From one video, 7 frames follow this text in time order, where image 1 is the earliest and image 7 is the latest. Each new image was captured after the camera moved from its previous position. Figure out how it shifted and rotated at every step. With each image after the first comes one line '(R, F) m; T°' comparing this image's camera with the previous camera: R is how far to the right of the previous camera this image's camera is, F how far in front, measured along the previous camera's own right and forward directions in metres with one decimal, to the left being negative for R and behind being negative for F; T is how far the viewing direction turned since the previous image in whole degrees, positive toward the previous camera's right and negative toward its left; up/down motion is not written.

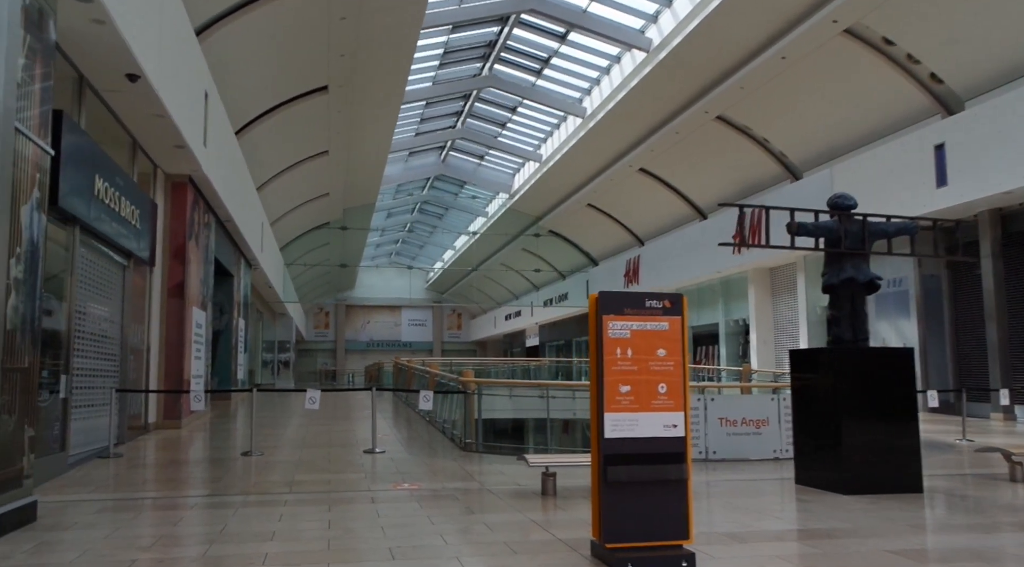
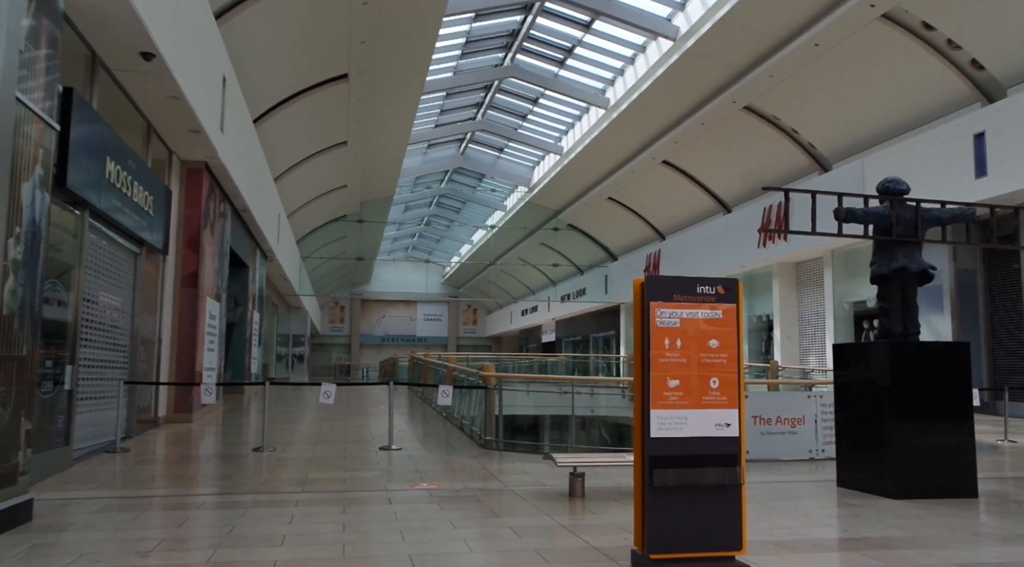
(-0.1, +0.3) m; -1°
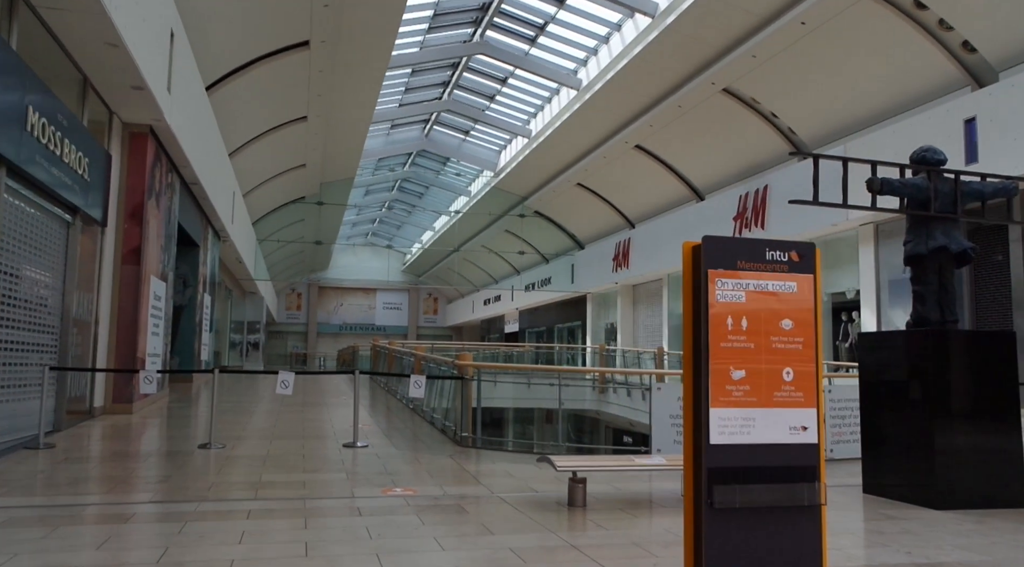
(-0.2, +0.7) m; +3°
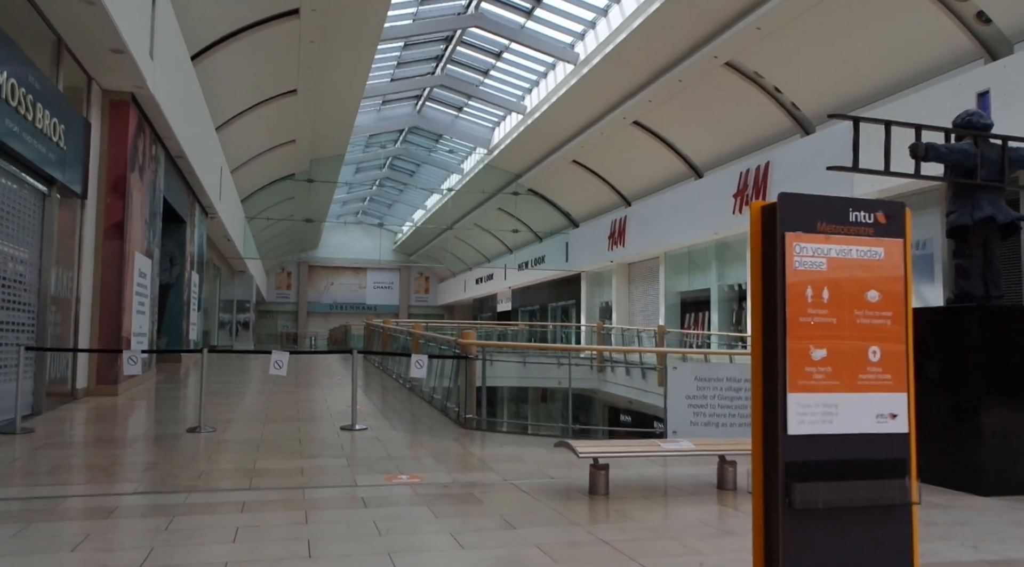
(-0.1, +0.4) m; +1°
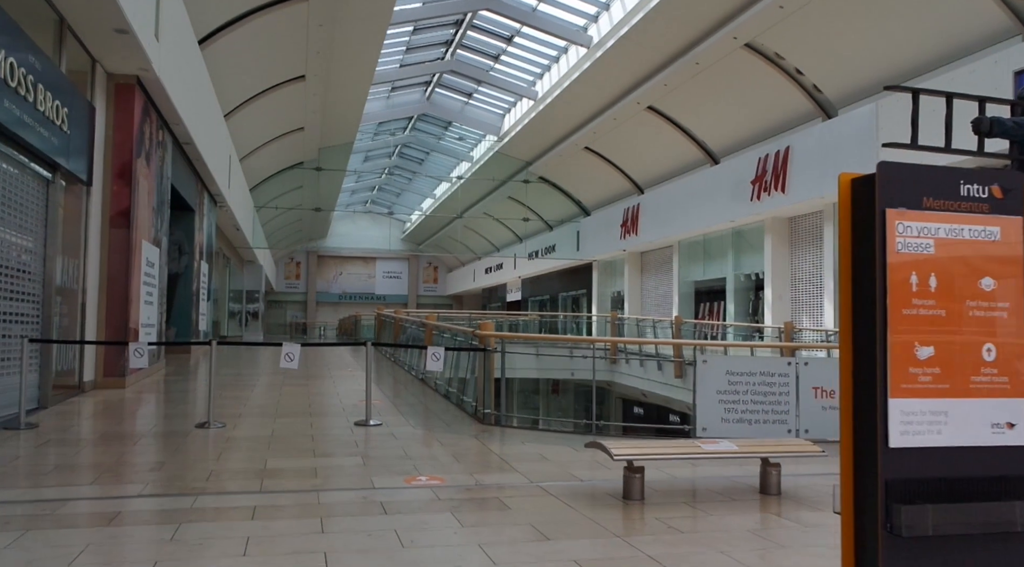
(-0.1, +0.3) m; -1°
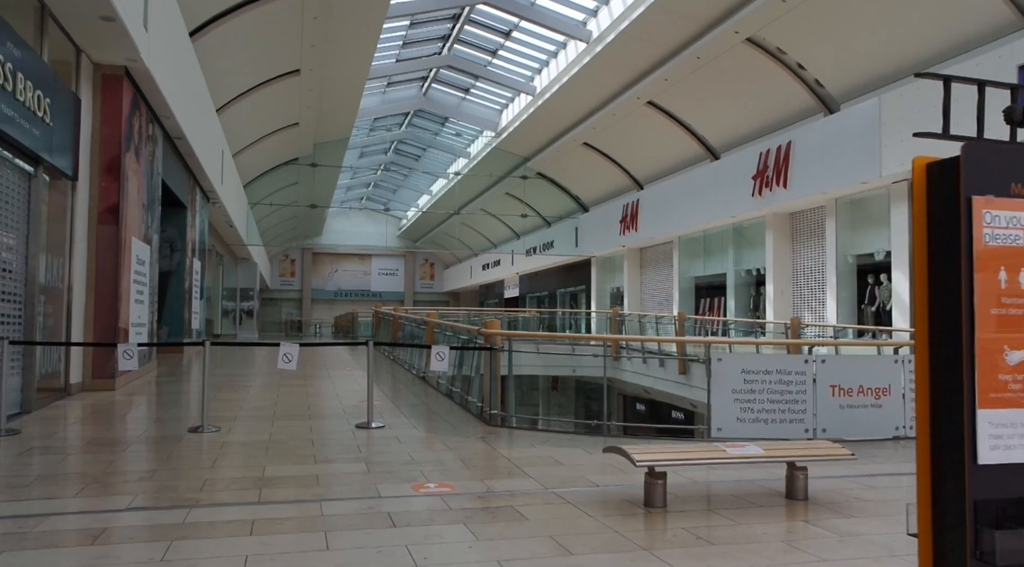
(-0.1, +0.2) m; 0°
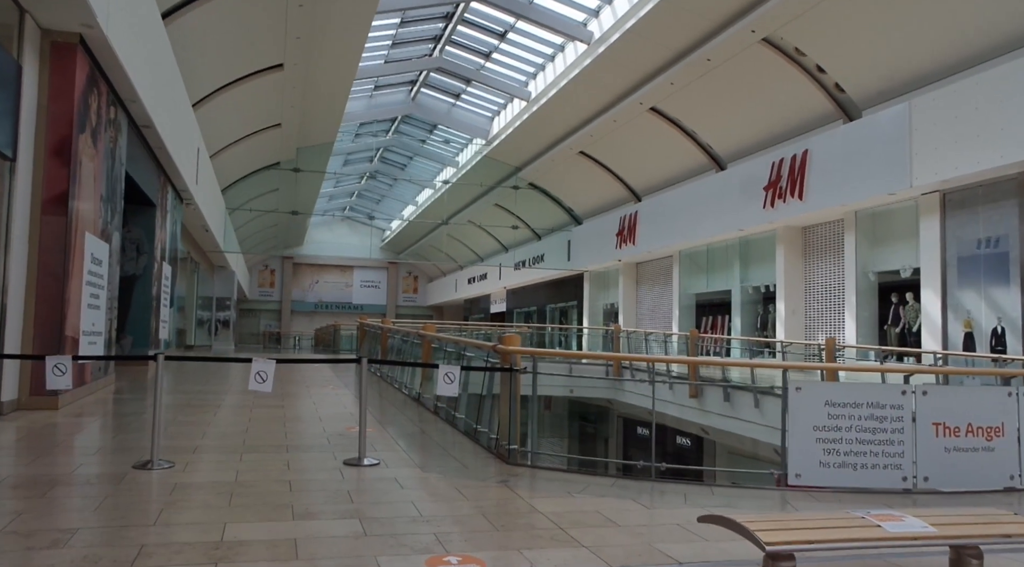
(-0.3, +1.1) m; +1°
